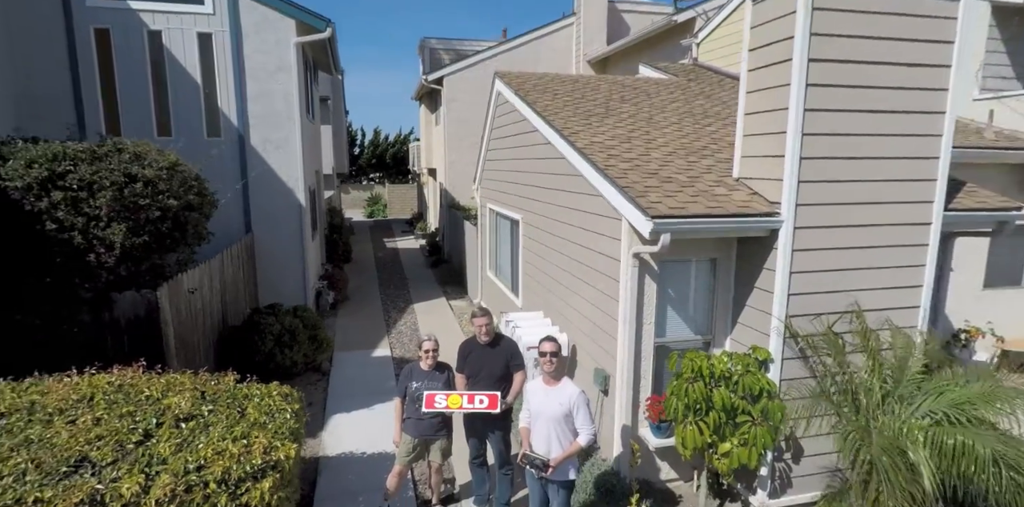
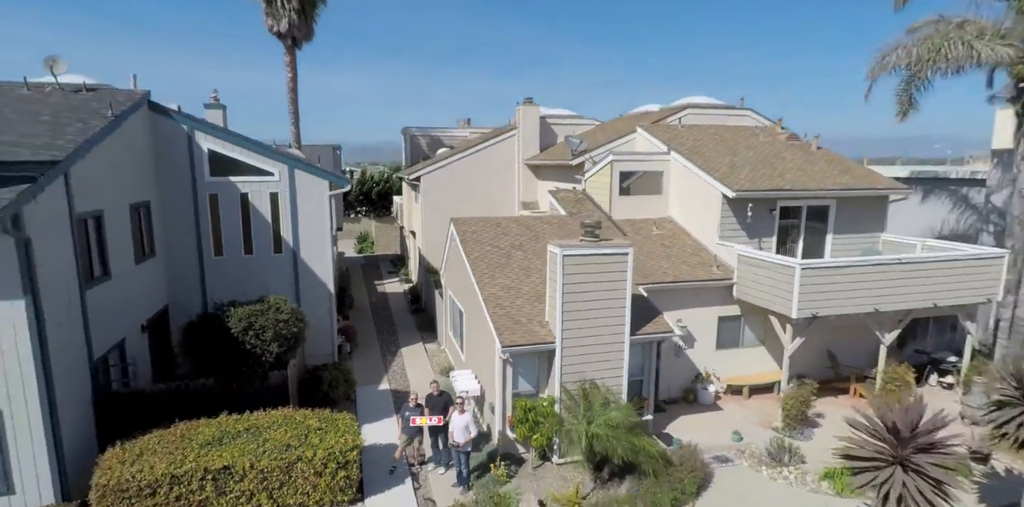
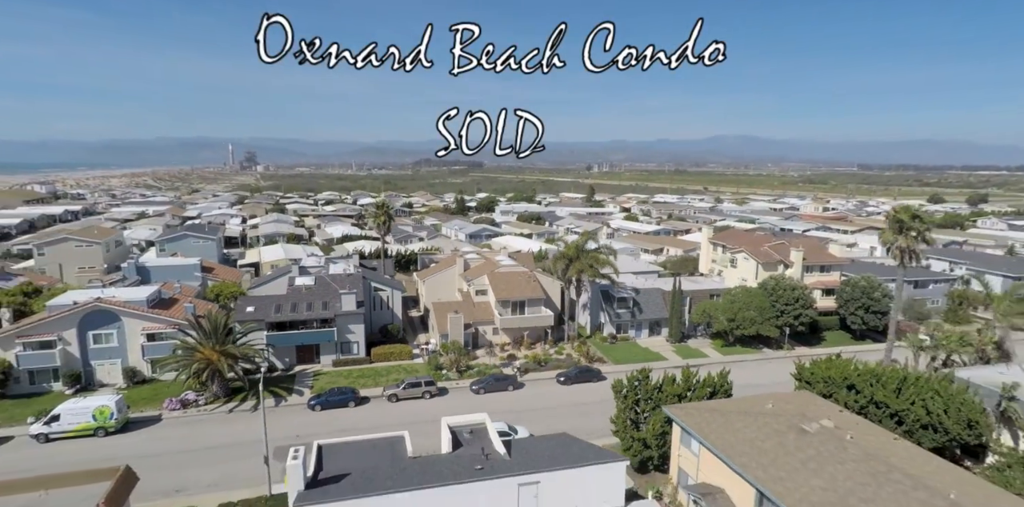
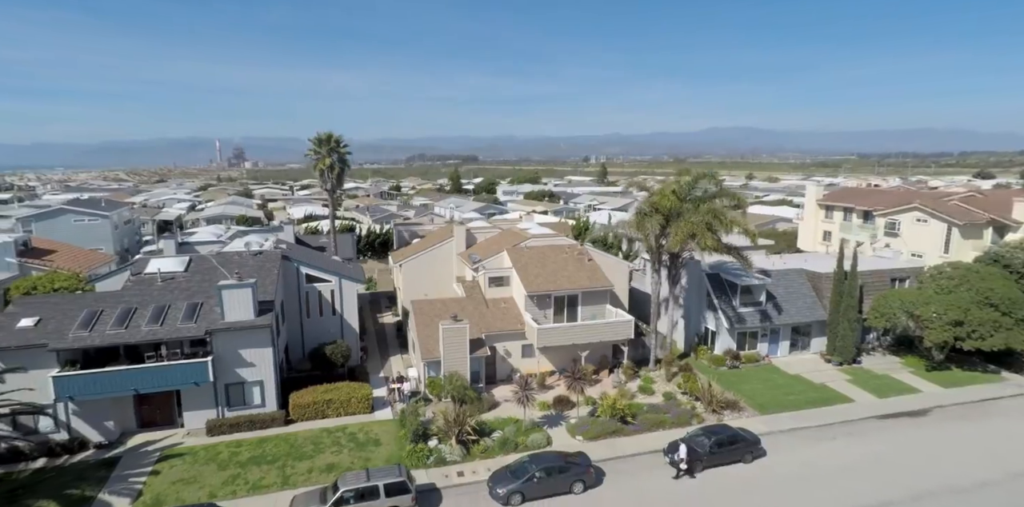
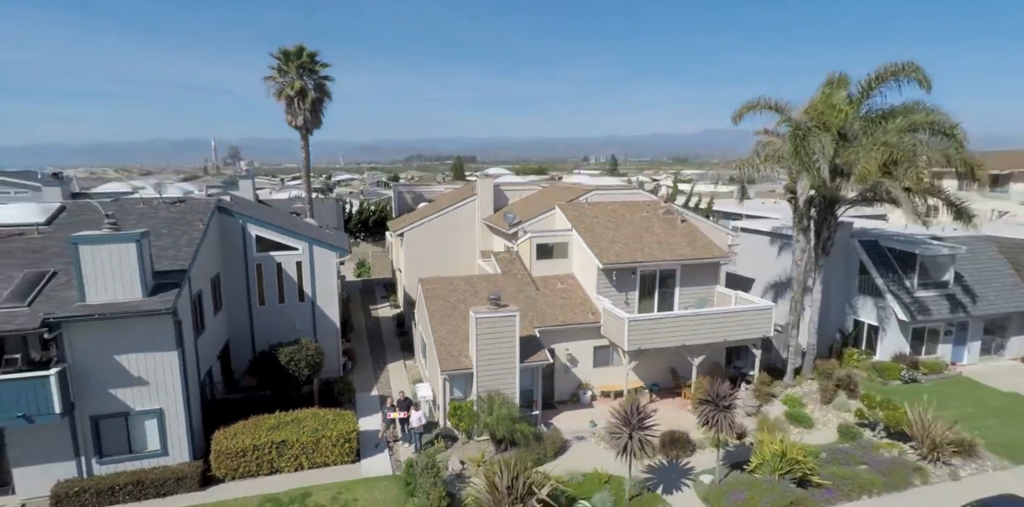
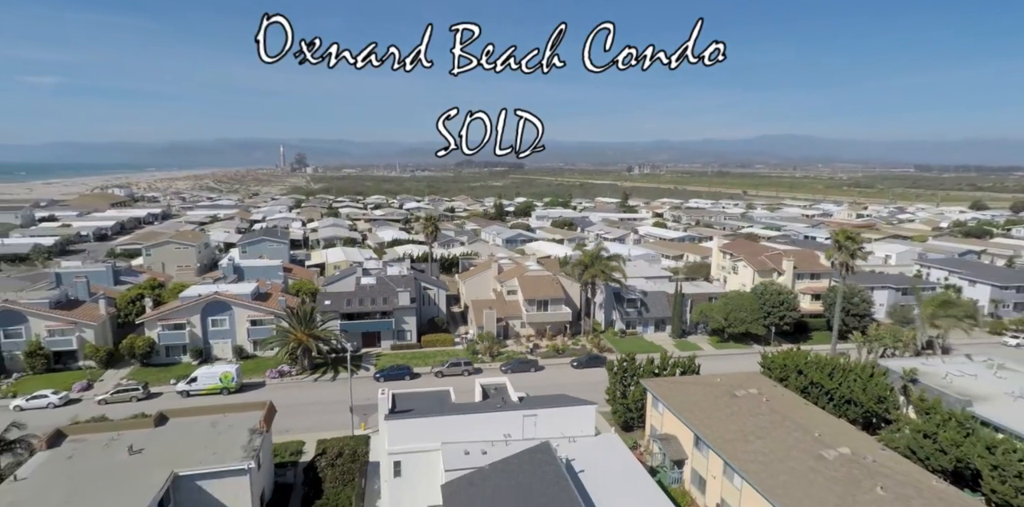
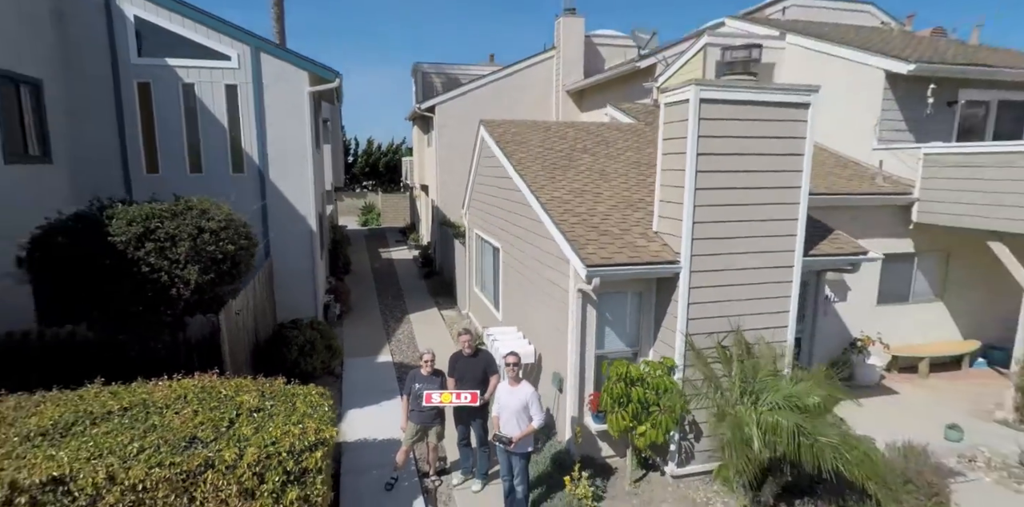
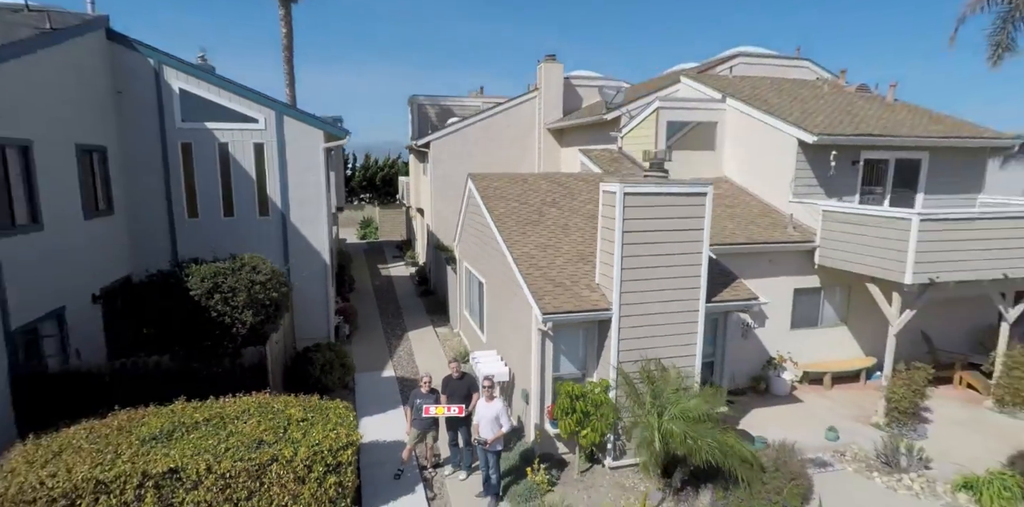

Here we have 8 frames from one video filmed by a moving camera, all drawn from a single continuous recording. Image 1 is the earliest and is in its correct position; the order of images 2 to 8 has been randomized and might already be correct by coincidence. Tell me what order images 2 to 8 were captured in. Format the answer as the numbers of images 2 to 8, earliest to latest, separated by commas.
7, 8, 2, 5, 4, 3, 6
